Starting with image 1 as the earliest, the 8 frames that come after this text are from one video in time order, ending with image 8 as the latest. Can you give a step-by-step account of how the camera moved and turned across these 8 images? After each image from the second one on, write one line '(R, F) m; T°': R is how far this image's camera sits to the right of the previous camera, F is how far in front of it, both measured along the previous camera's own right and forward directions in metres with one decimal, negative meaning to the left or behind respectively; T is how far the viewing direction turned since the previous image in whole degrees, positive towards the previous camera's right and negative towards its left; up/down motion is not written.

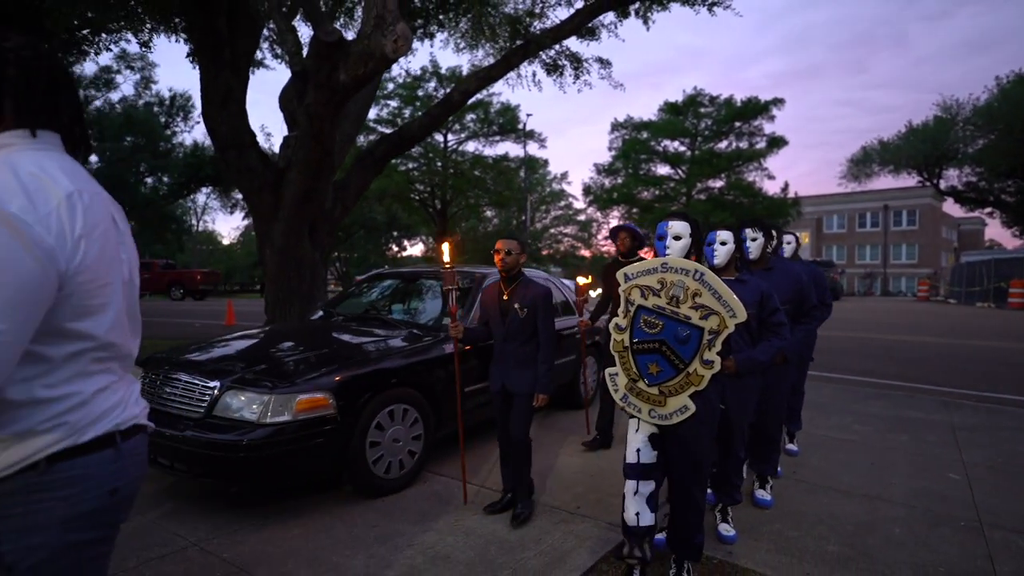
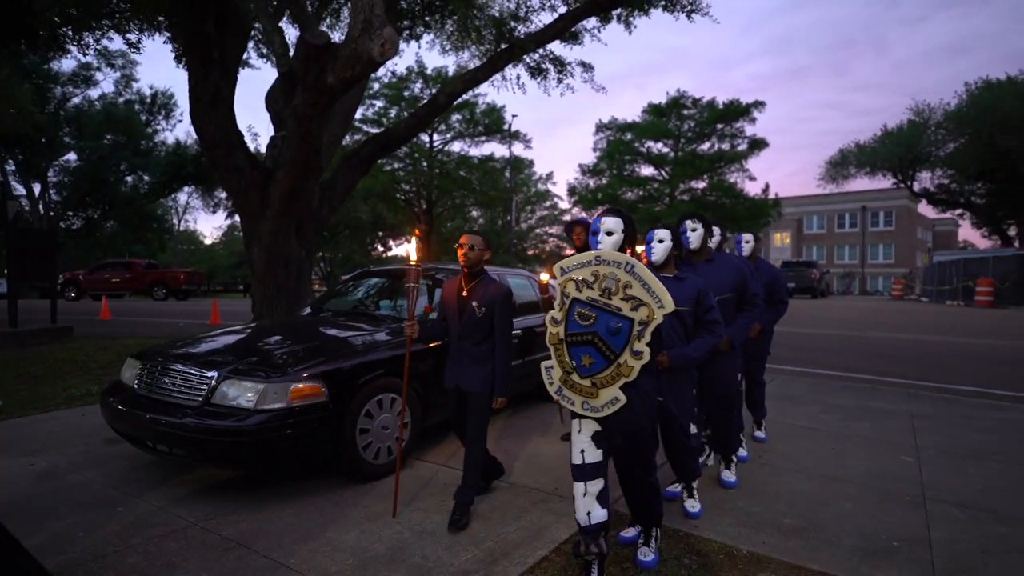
(0.0, -0.3) m; +1°
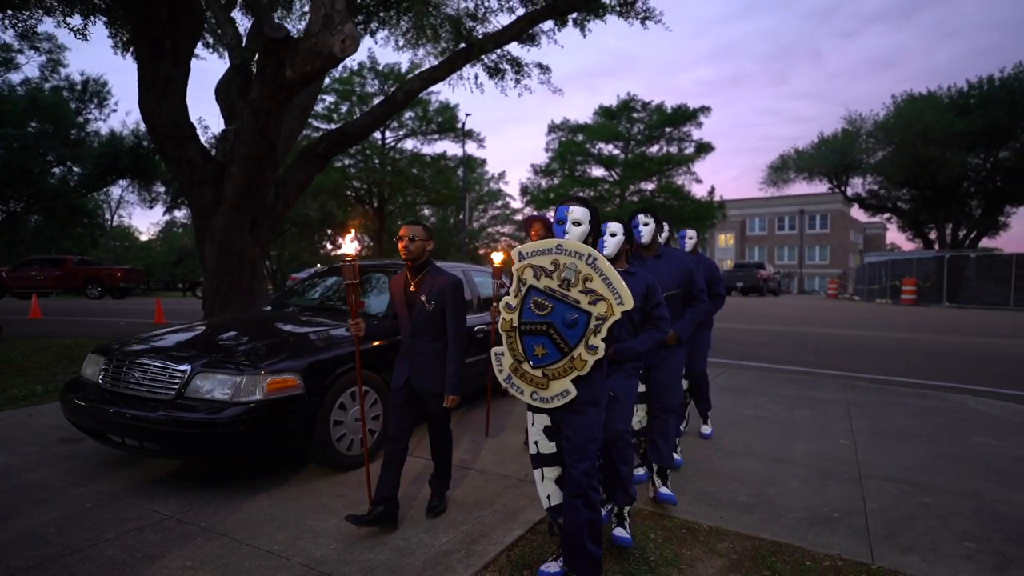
(-0.2, -0.2) m; +5°
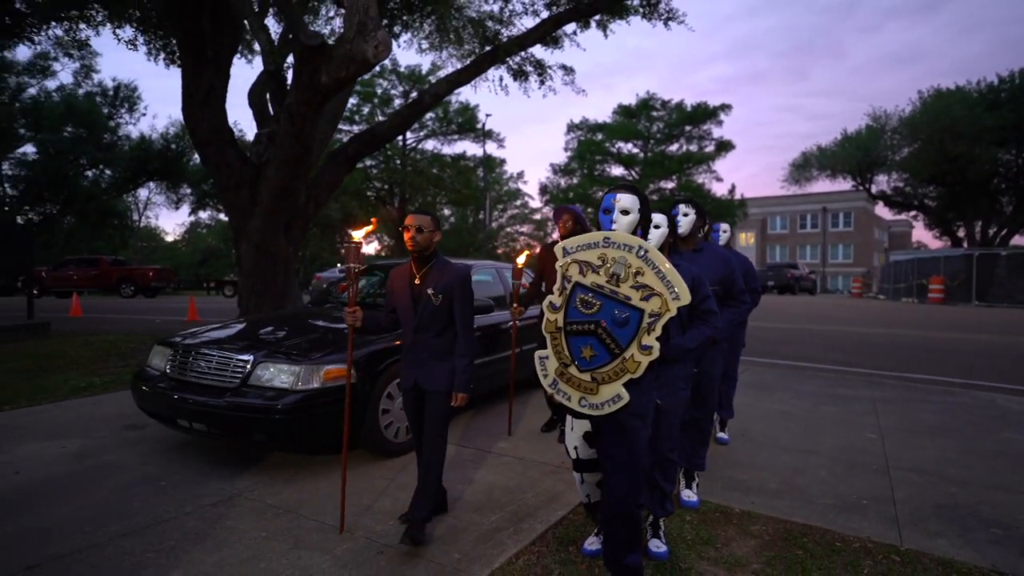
(-0.2, -0.2) m; -2°
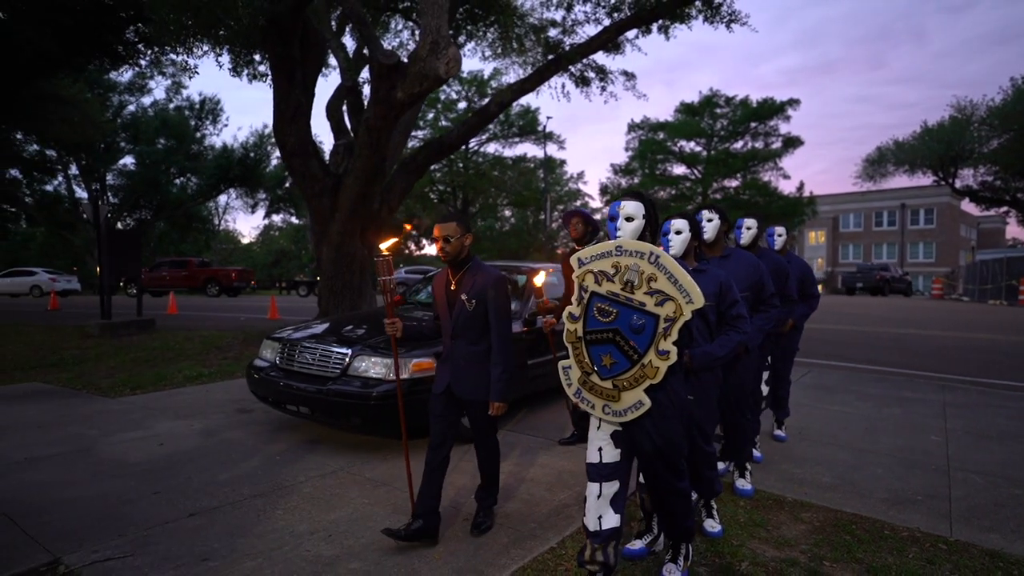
(-0.1, -0.5) m; -6°
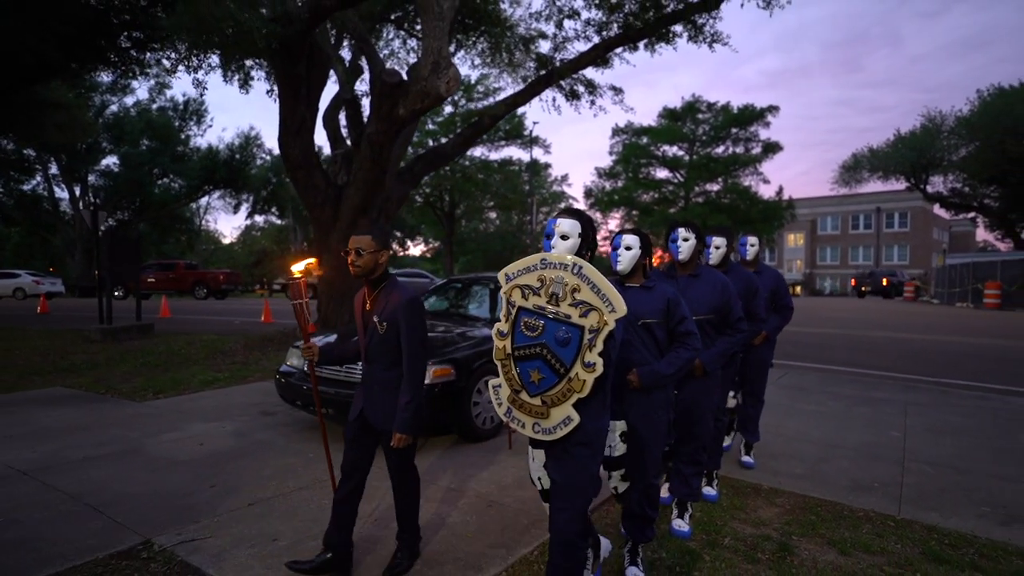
(-0.2, -0.6) m; +2°
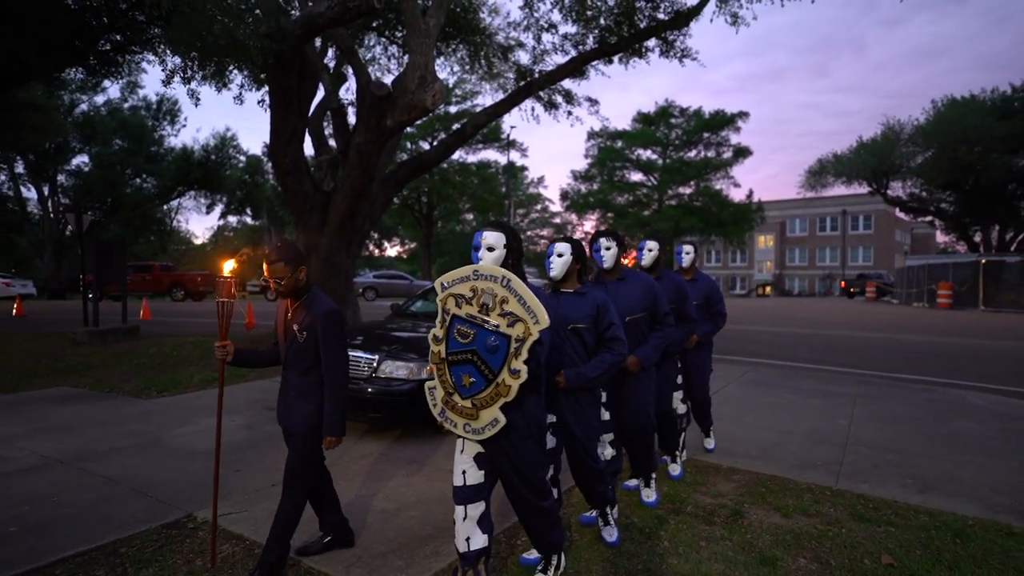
(-0.1, -0.6) m; +2°
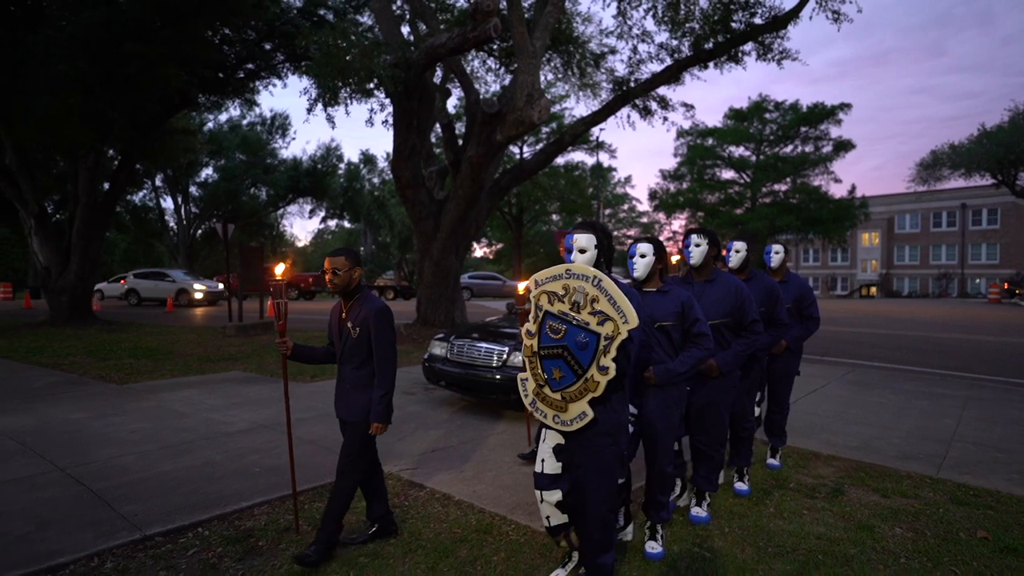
(-0.3, -0.9) m; -8°
